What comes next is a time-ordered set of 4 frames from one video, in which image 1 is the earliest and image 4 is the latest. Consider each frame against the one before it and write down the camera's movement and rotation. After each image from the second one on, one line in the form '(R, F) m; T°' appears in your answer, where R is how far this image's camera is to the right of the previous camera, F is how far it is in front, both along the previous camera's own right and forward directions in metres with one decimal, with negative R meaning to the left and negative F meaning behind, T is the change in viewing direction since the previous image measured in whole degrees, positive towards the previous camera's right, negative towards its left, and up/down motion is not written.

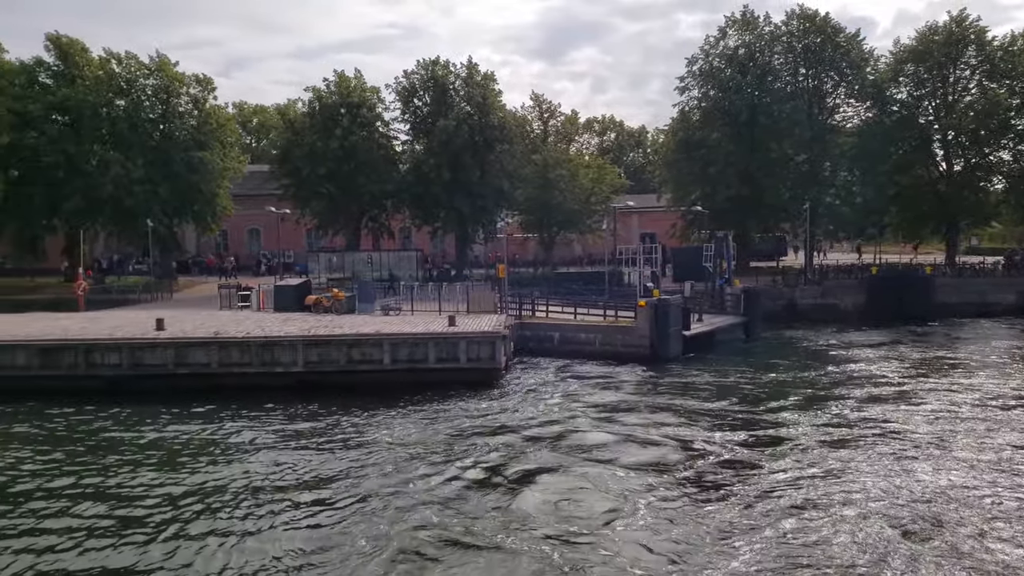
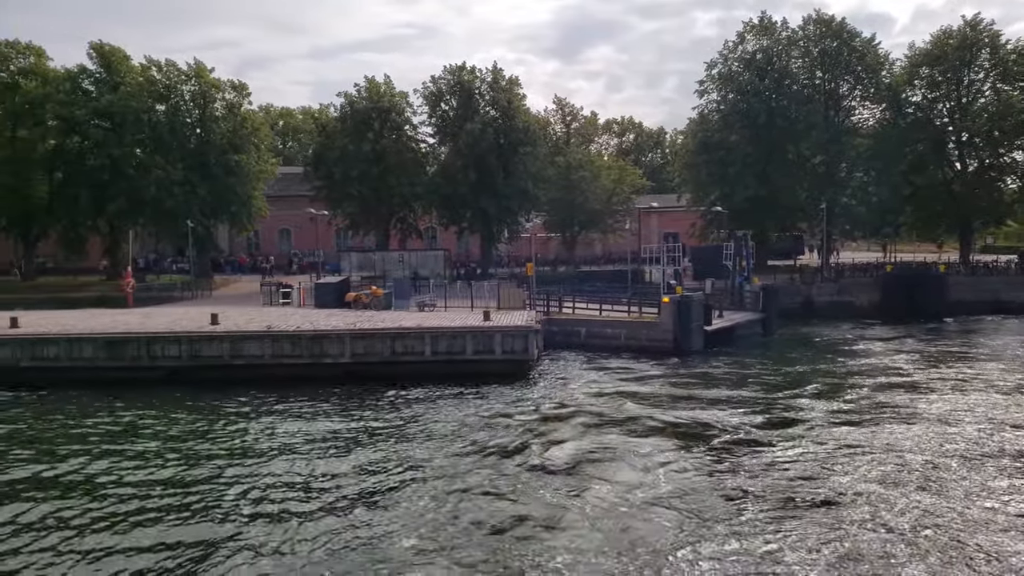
(-0.5, -1.4) m; -1°
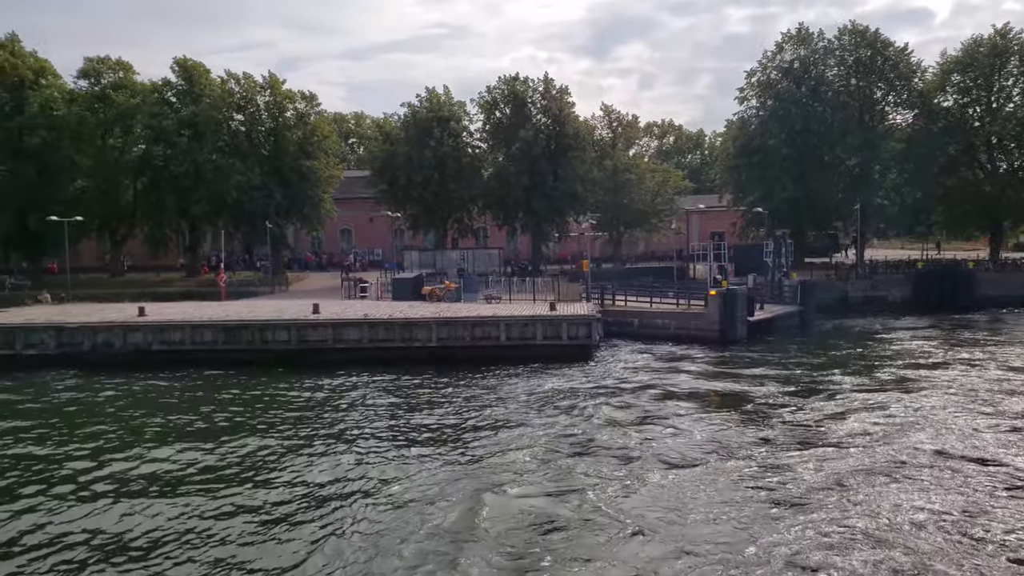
(-1.1, -3.1) m; -2°
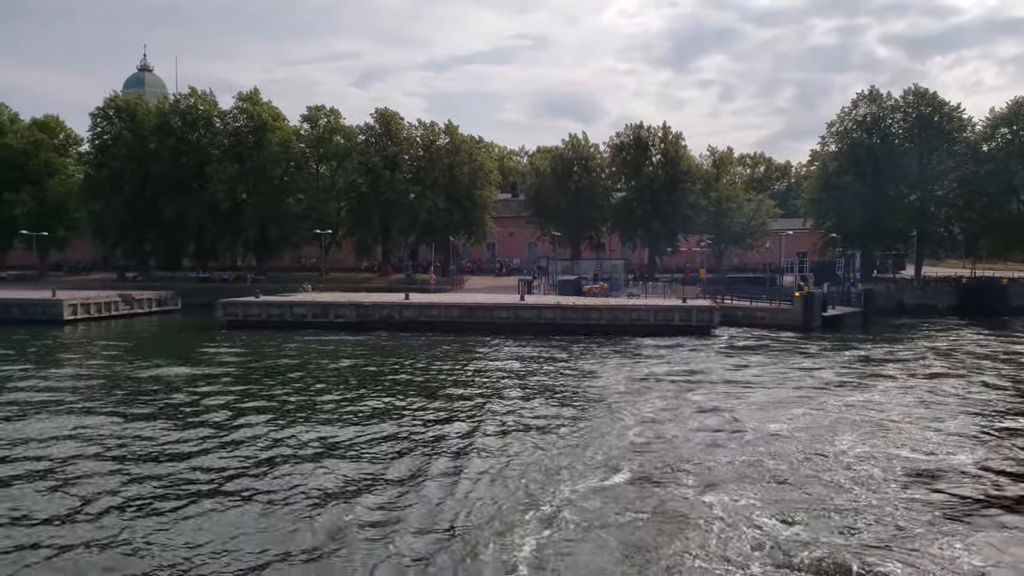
(-3.6, -13.0) m; -5°
